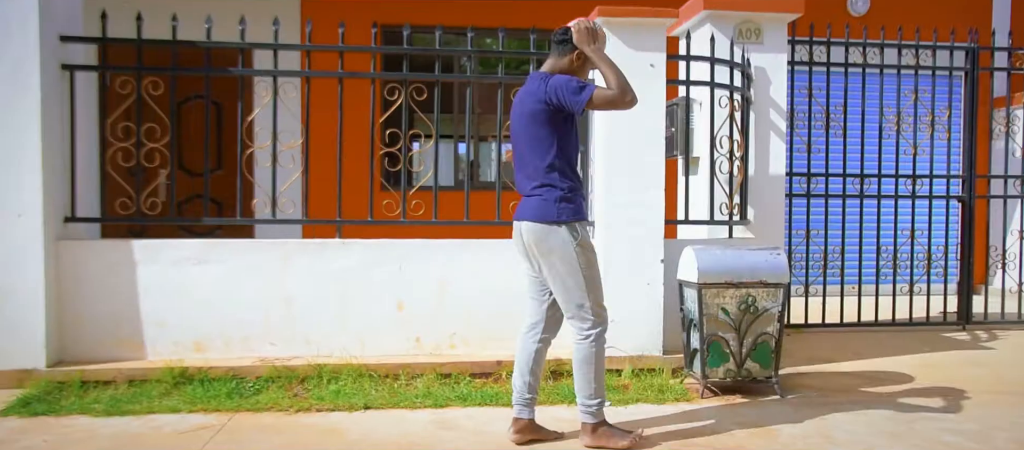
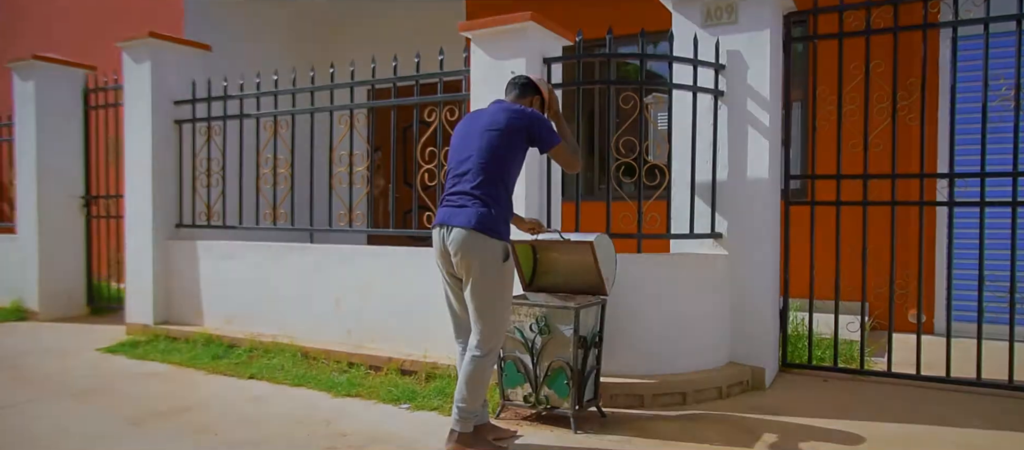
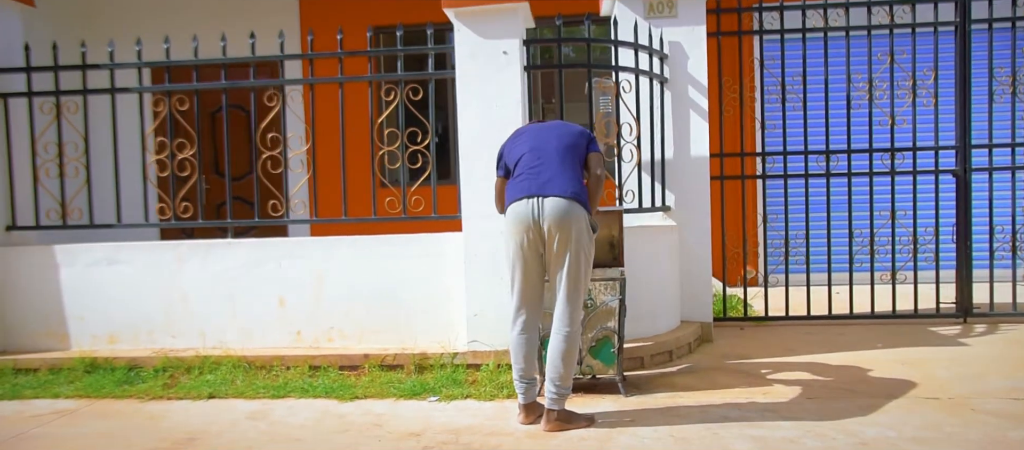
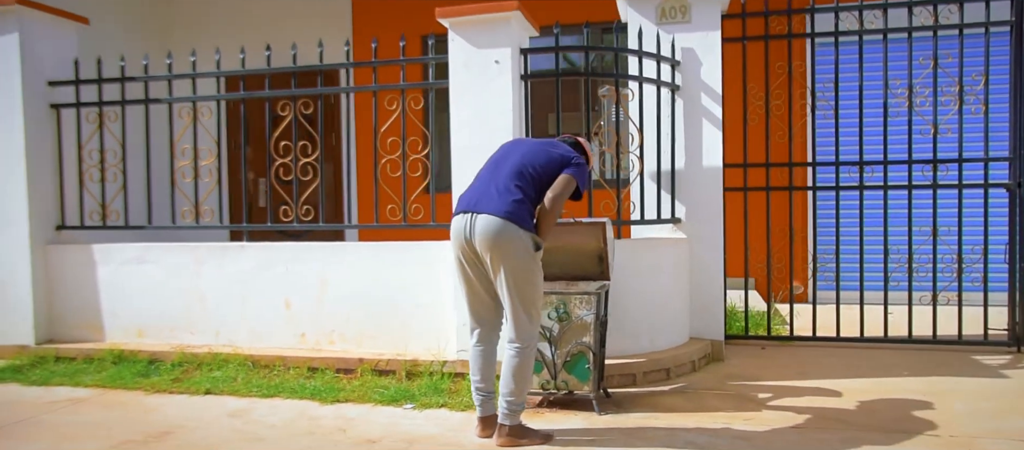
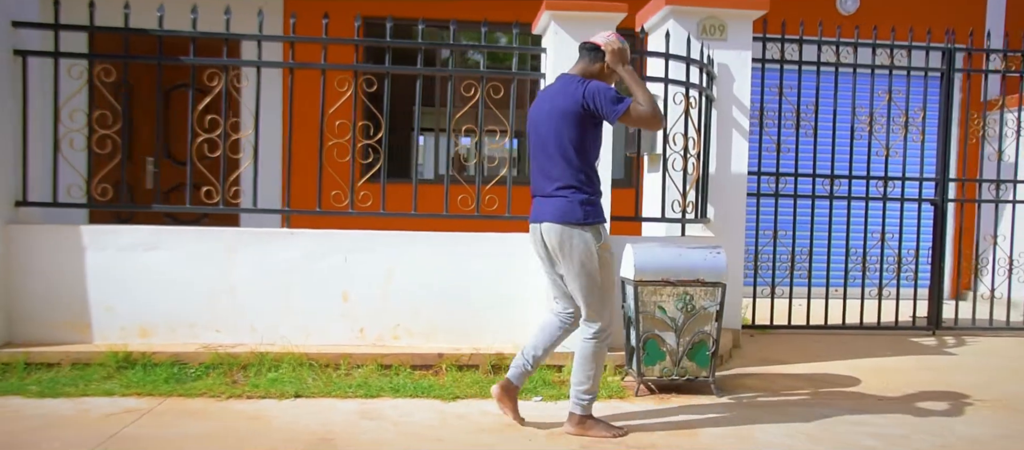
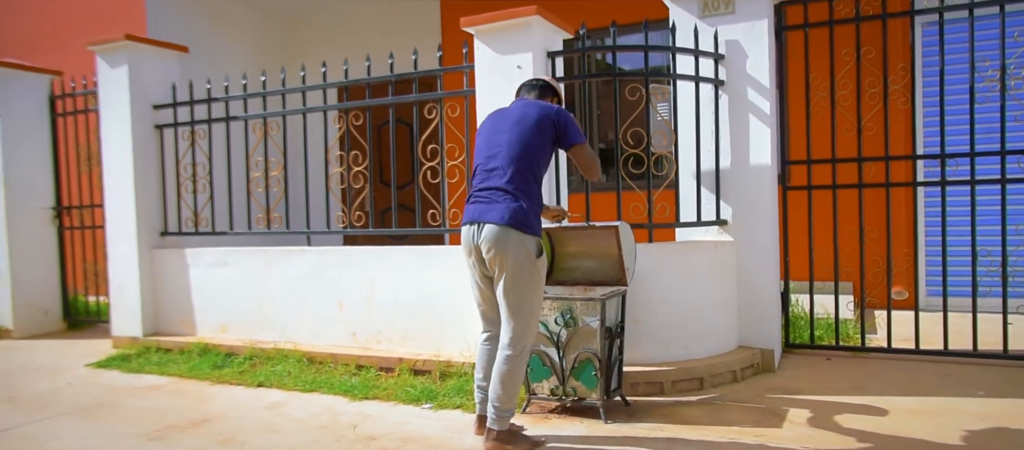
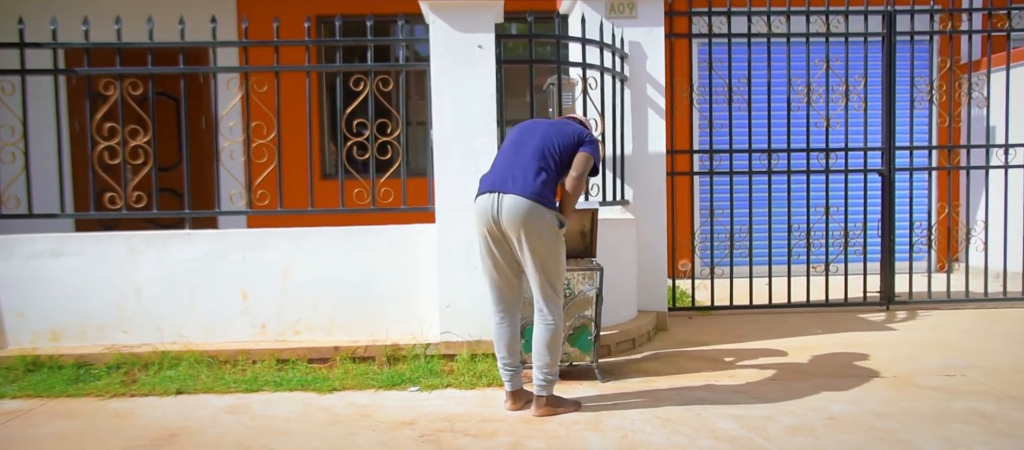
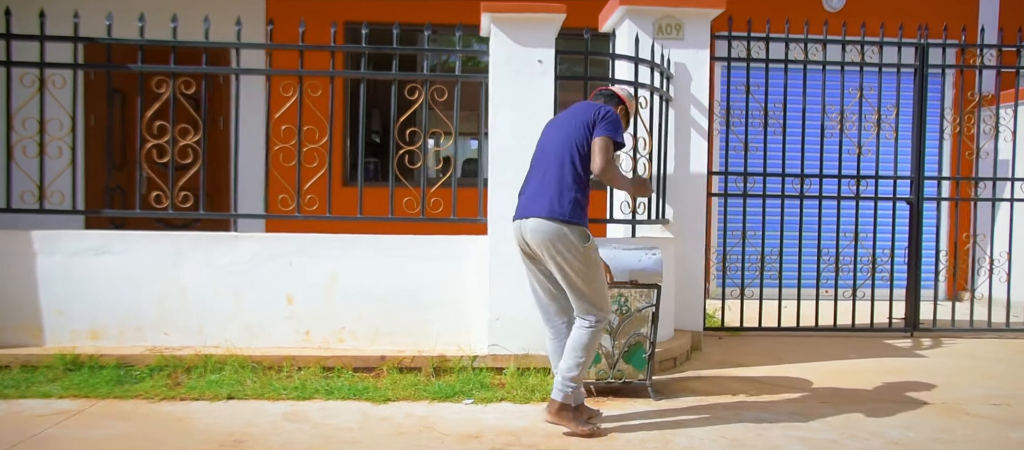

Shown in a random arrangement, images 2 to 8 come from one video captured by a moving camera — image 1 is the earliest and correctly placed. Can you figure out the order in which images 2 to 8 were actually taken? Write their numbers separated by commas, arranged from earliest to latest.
5, 8, 7, 3, 4, 6, 2
